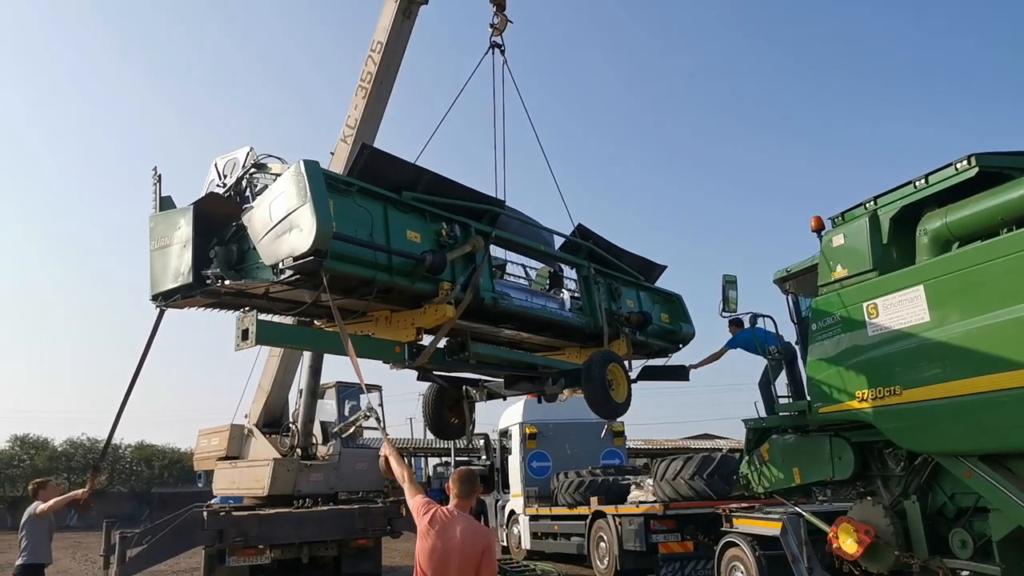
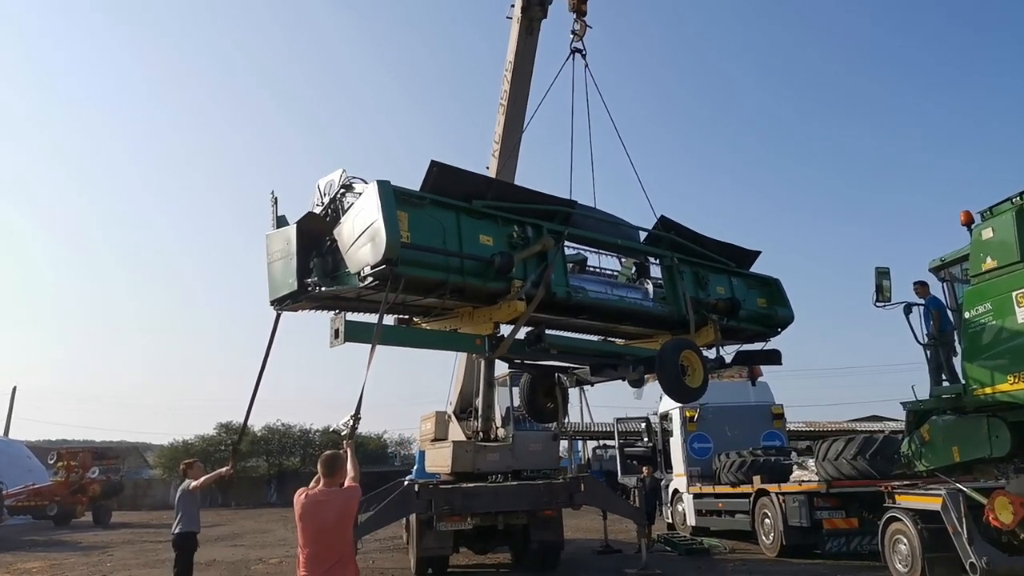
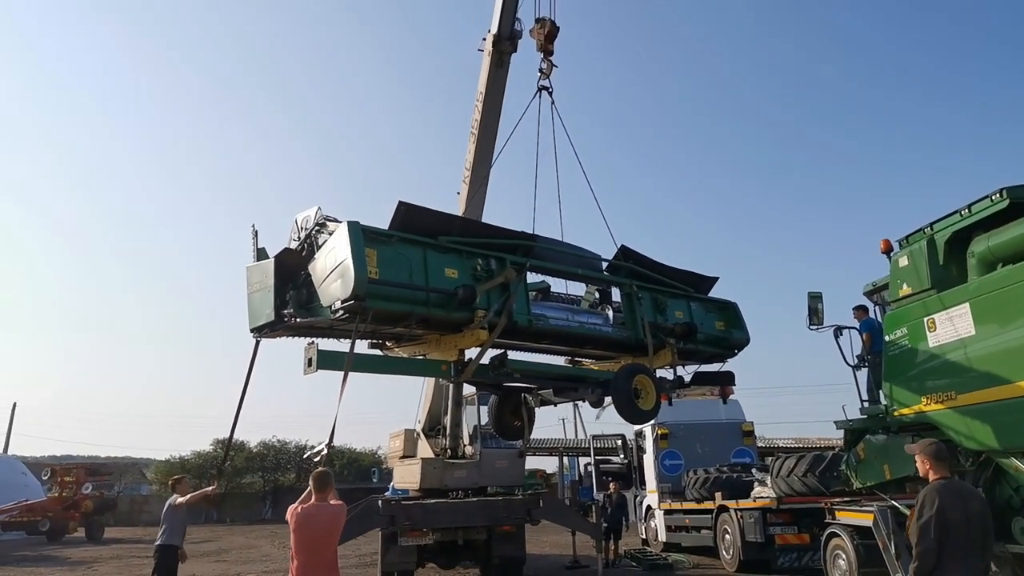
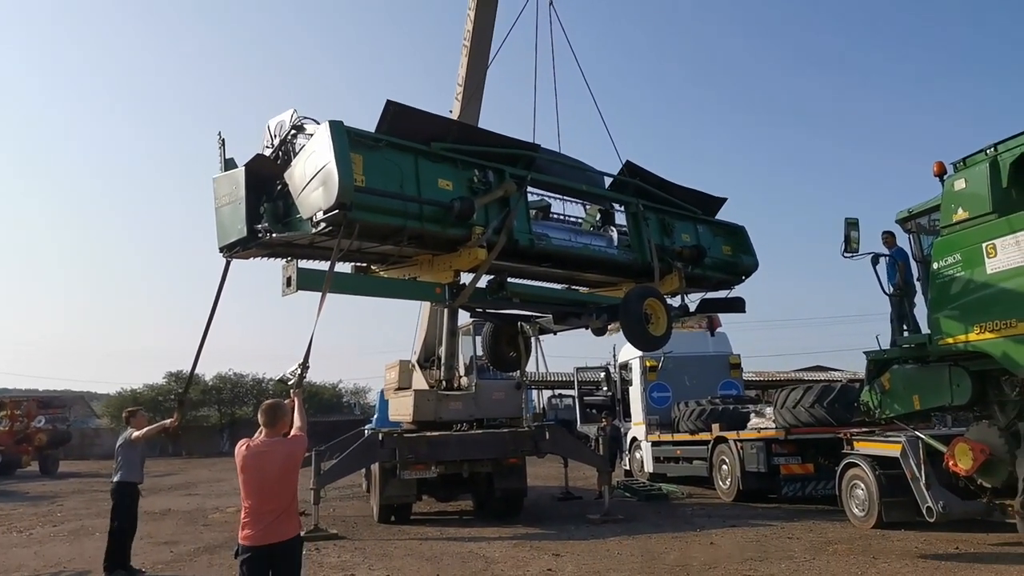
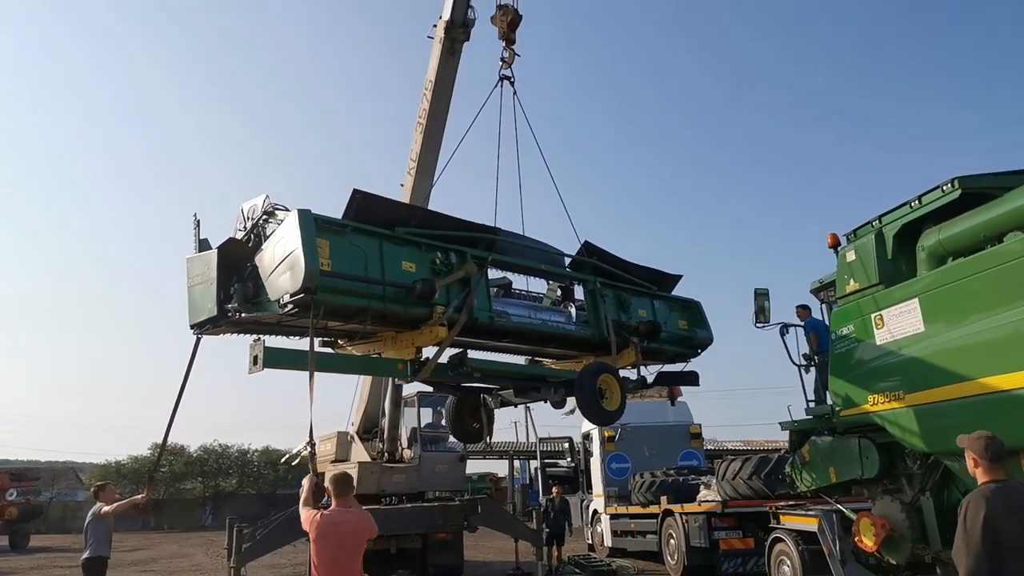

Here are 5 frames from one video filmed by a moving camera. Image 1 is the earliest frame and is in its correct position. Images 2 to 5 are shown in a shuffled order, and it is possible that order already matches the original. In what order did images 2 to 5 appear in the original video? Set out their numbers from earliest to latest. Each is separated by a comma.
5, 3, 2, 4
